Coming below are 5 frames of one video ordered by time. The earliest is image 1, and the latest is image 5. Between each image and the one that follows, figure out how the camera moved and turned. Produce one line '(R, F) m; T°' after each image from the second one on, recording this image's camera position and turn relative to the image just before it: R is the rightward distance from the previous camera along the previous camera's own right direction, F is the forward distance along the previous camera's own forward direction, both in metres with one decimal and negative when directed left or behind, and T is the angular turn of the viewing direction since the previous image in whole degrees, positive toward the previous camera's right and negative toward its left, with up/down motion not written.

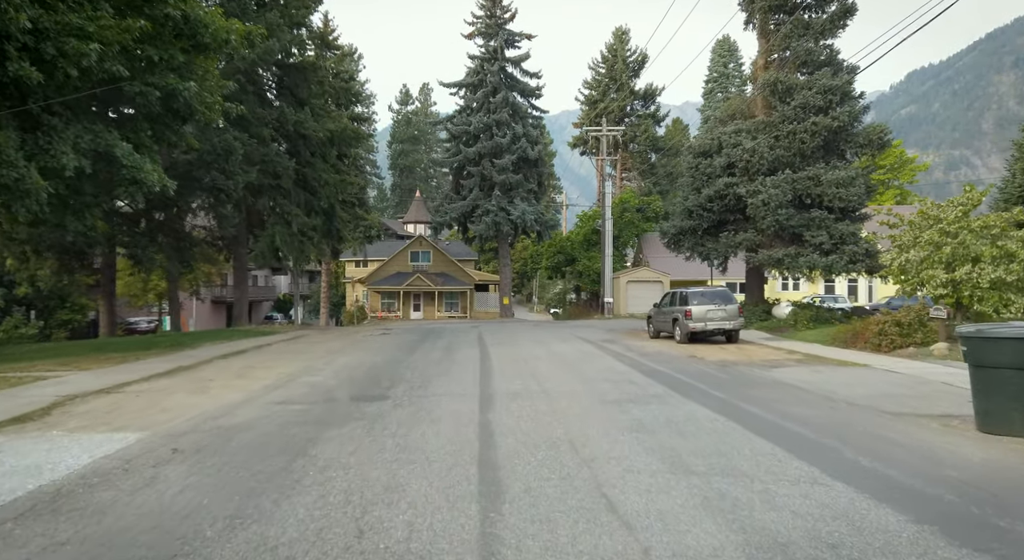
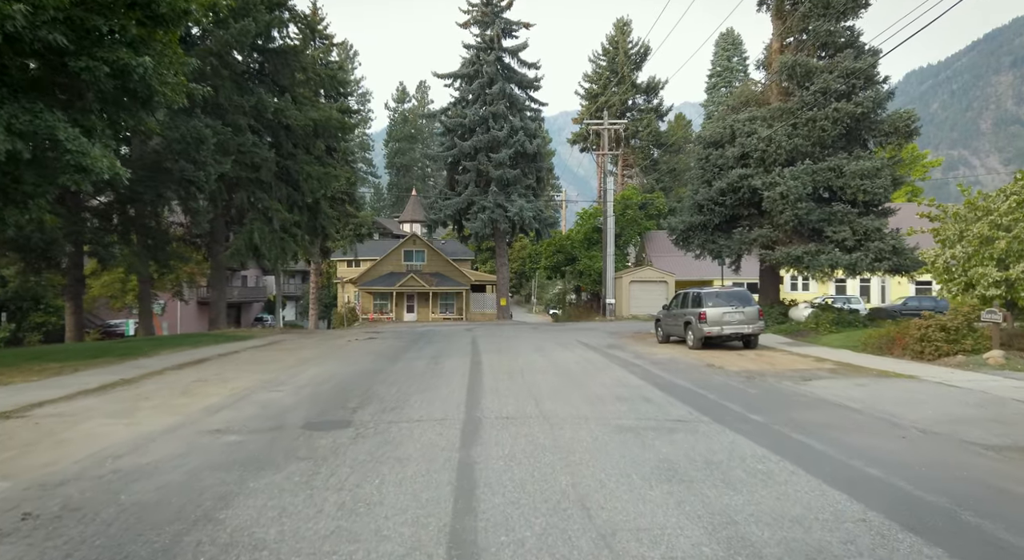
(+0.1, +1.8) m; 0°
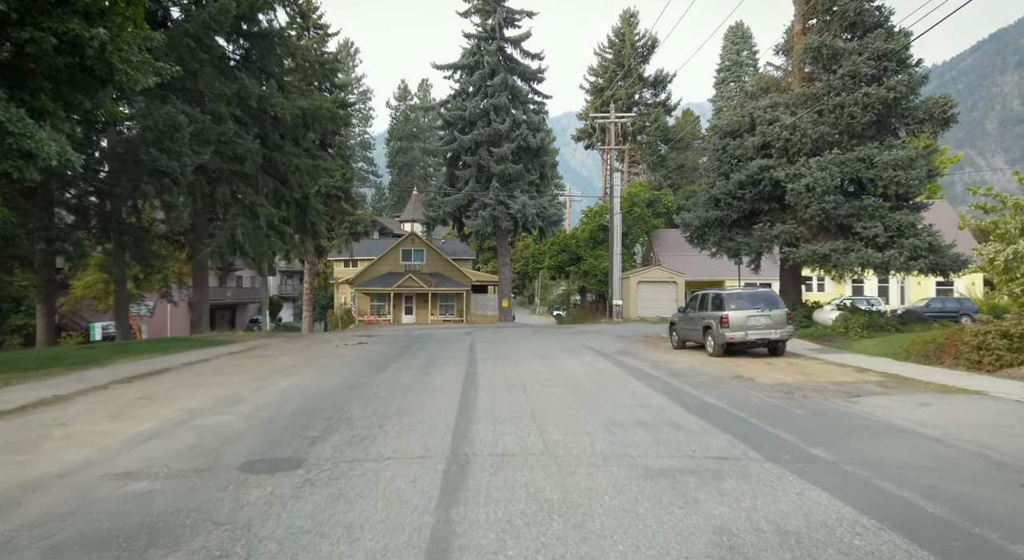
(+0.1, +1.7) m; 0°
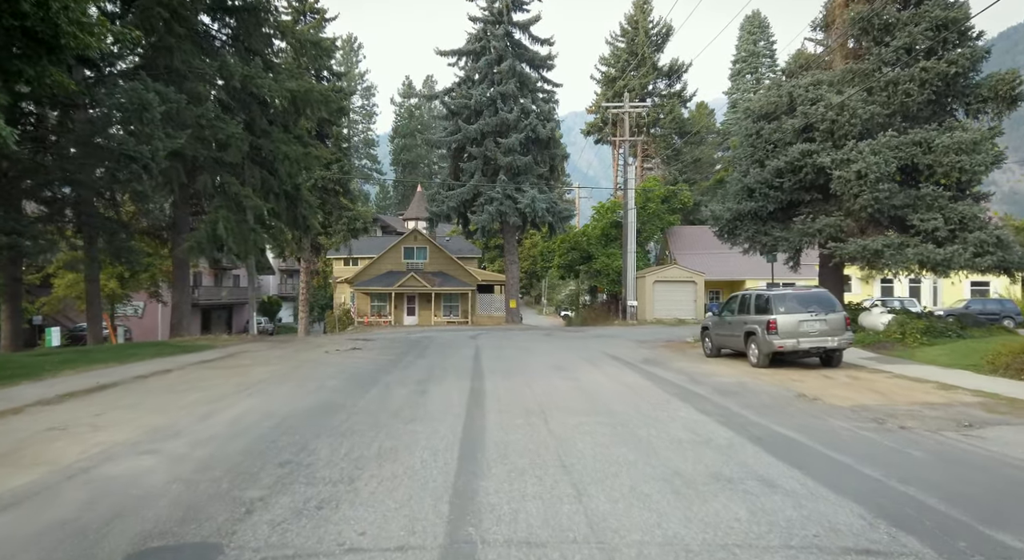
(-0.2, +2.2) m; 0°
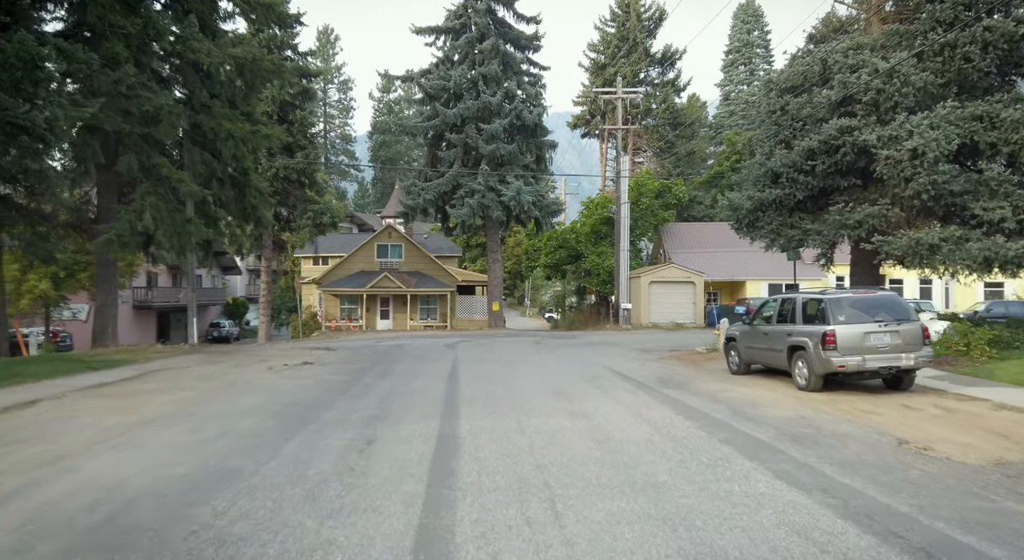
(0.0, +3.1) m; +2°
